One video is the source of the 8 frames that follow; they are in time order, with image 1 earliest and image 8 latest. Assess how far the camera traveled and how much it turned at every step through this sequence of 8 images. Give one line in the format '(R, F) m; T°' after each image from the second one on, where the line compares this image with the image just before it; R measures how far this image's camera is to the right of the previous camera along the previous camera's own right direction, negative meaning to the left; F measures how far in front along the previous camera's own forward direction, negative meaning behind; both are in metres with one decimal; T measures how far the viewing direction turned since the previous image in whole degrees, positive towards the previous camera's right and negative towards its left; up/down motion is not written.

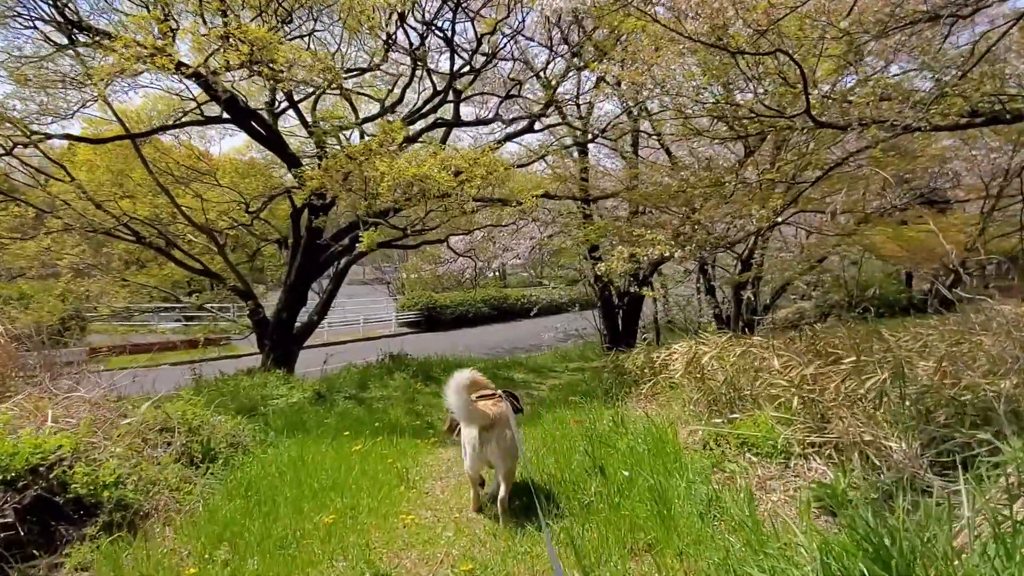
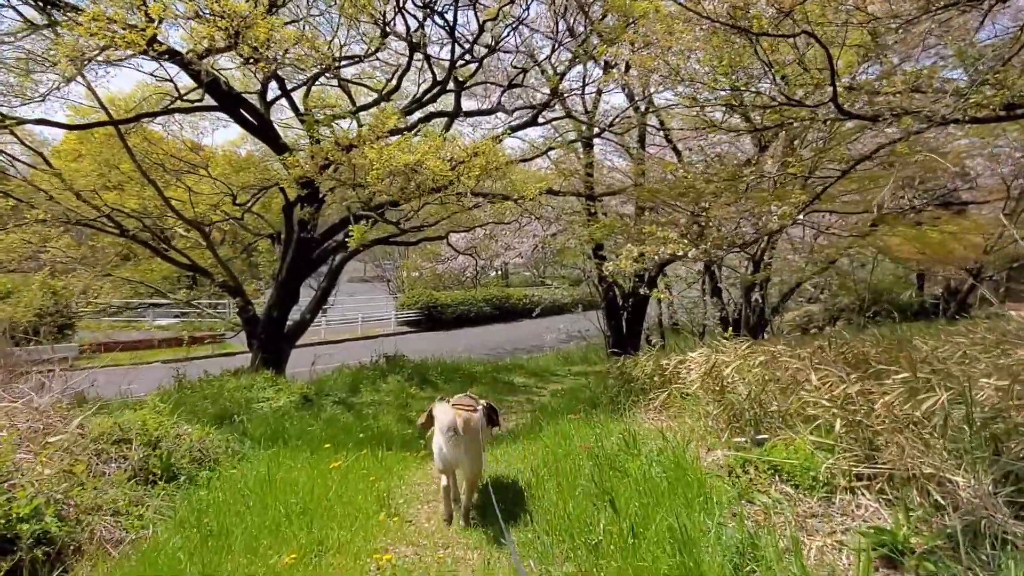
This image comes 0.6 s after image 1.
(0.0, +0.3) m; 0°
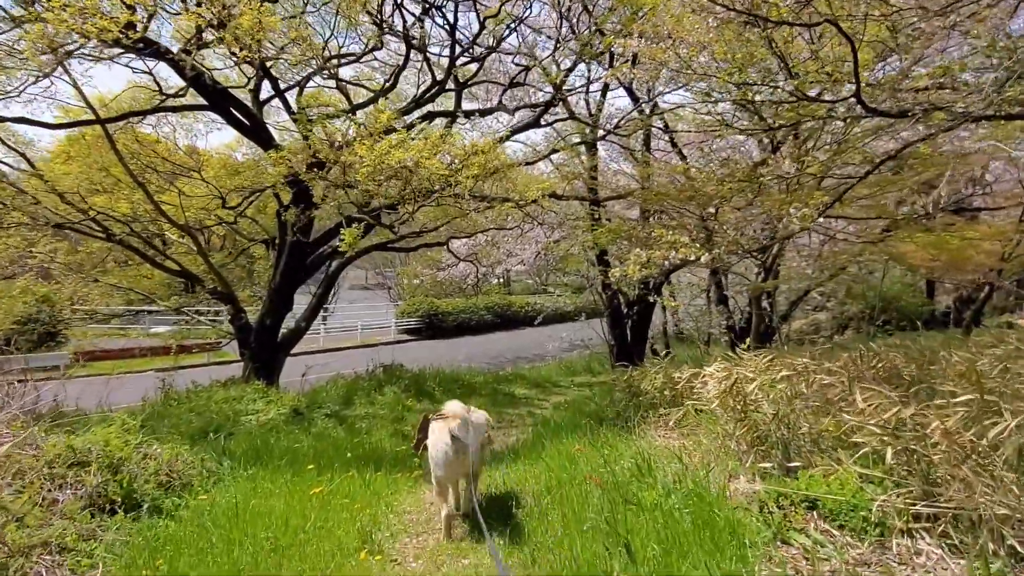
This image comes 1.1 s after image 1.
(0.0, +0.3) m; 0°
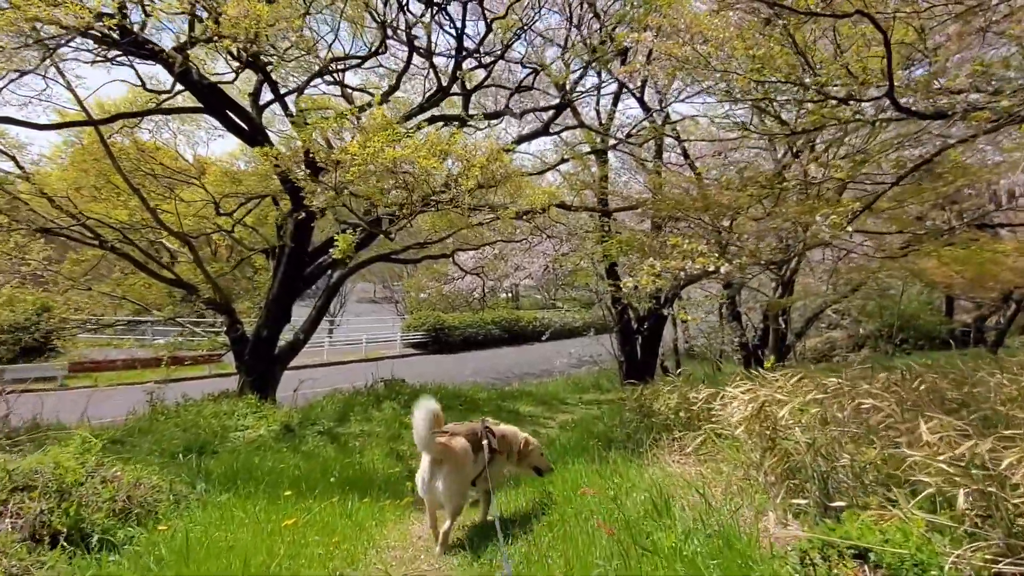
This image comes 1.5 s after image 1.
(0.0, +0.3) m; -1°
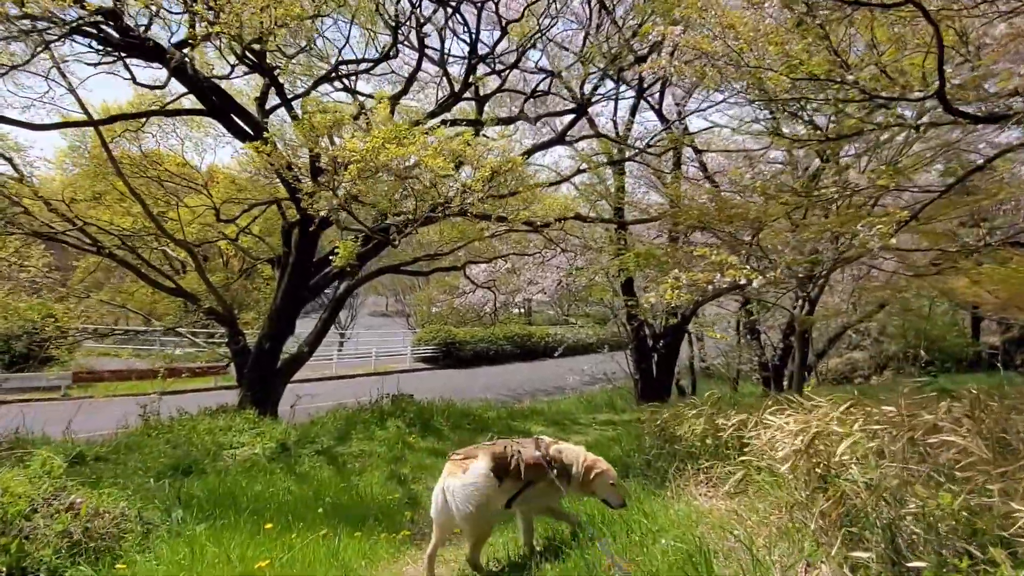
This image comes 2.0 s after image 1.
(0.0, +0.3) m; -1°
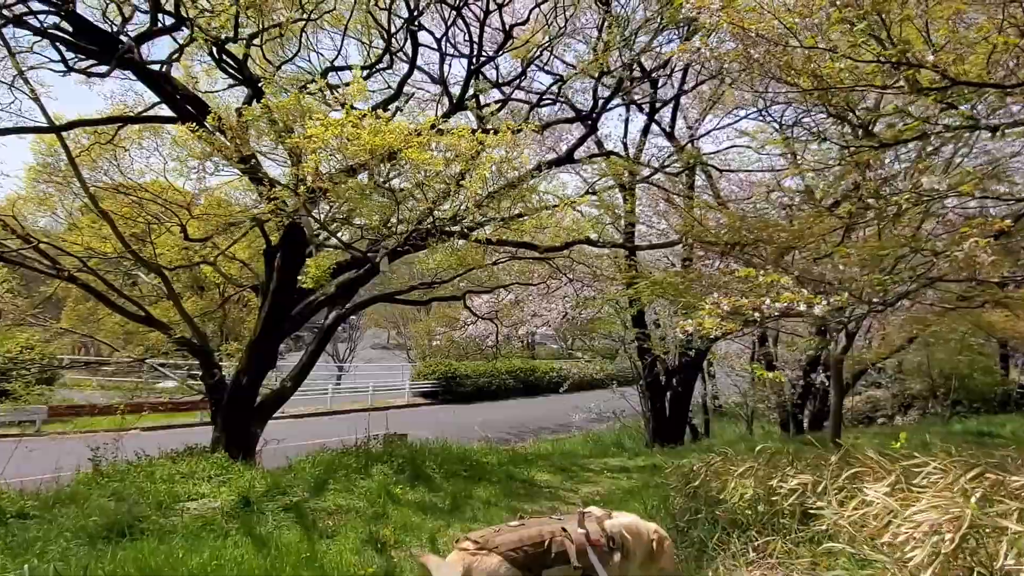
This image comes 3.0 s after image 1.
(0.0, +0.6) m; 0°
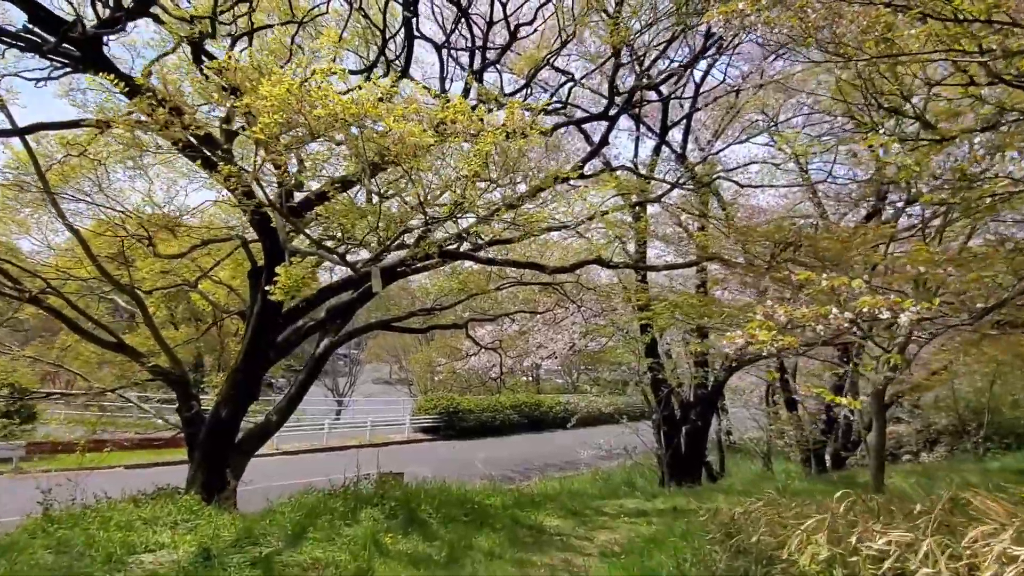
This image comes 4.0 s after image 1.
(0.0, +0.5) m; 0°
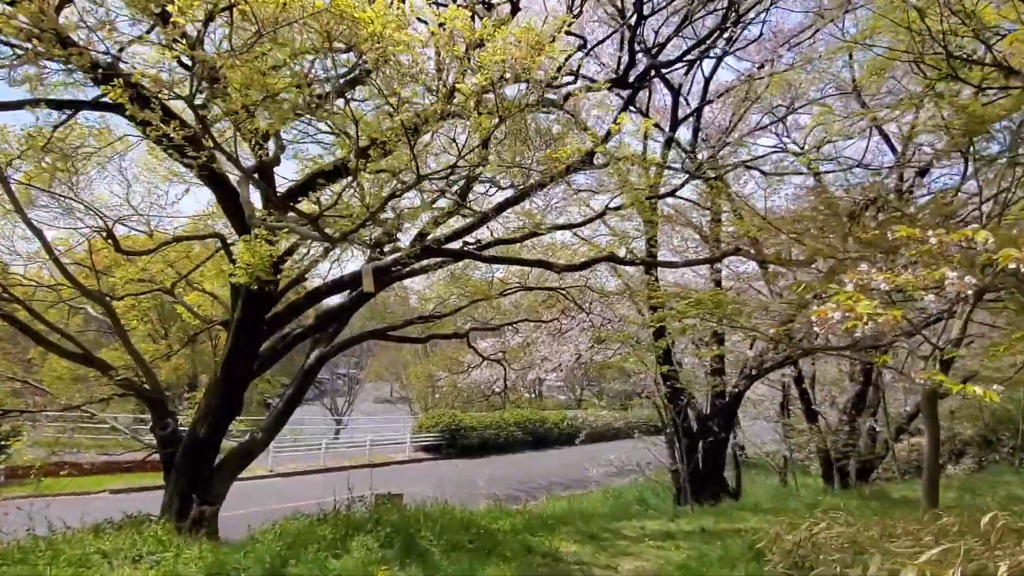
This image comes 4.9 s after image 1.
(0.0, +0.5) m; 0°
